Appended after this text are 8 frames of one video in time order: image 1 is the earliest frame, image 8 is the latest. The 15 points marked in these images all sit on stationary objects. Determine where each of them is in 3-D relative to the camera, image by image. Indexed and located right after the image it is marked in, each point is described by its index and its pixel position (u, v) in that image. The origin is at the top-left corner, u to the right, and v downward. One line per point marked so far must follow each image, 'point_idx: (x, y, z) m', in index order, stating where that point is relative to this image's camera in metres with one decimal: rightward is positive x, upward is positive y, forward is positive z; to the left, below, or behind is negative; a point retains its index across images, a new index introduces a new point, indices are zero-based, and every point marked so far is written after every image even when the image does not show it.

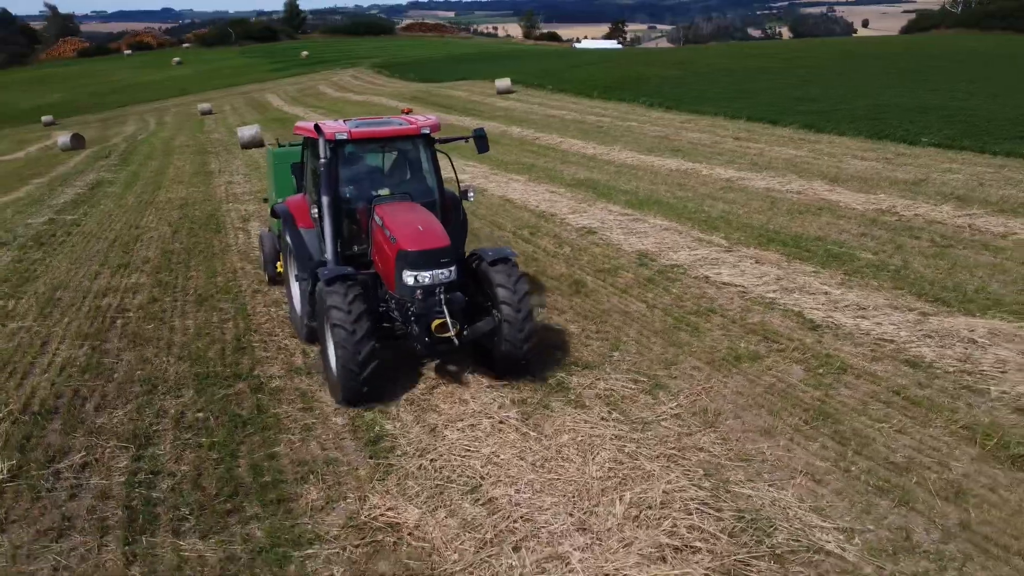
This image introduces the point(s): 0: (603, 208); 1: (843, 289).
0: (+1.5, +1.3, +13.2) m
1: (+3.4, 0.0, +8.4) m
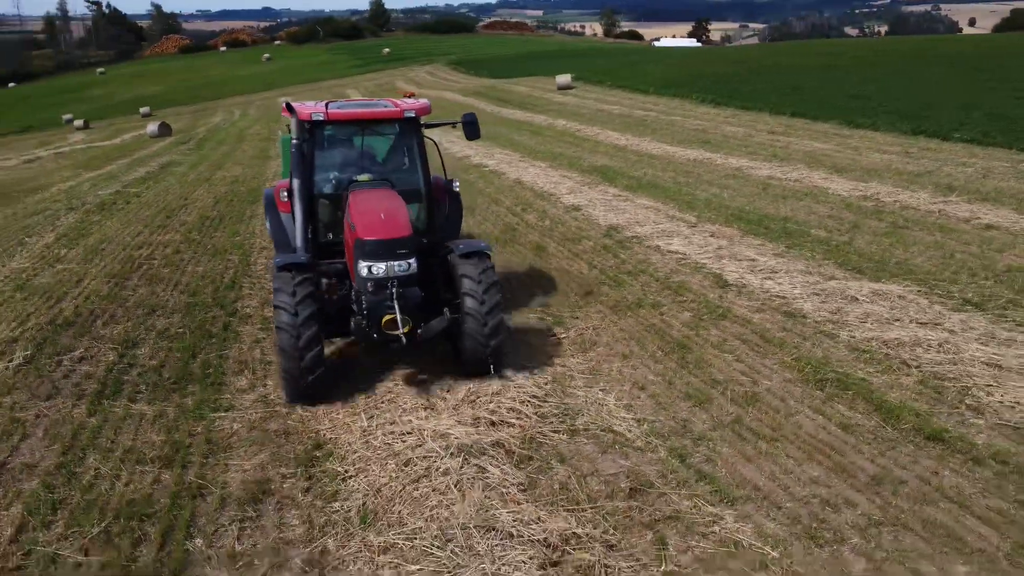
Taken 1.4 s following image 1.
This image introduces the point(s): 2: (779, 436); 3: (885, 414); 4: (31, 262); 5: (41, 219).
0: (+1.6, +1.7, +14.2) m
1: (+3.0, +0.4, +9.2) m
2: (+1.6, -0.9, +4.8) m
3: (+2.4, -0.8, +5.2) m
4: (-6.1, +0.3, +10.1) m
5: (-7.7, +1.1, +13.1) m
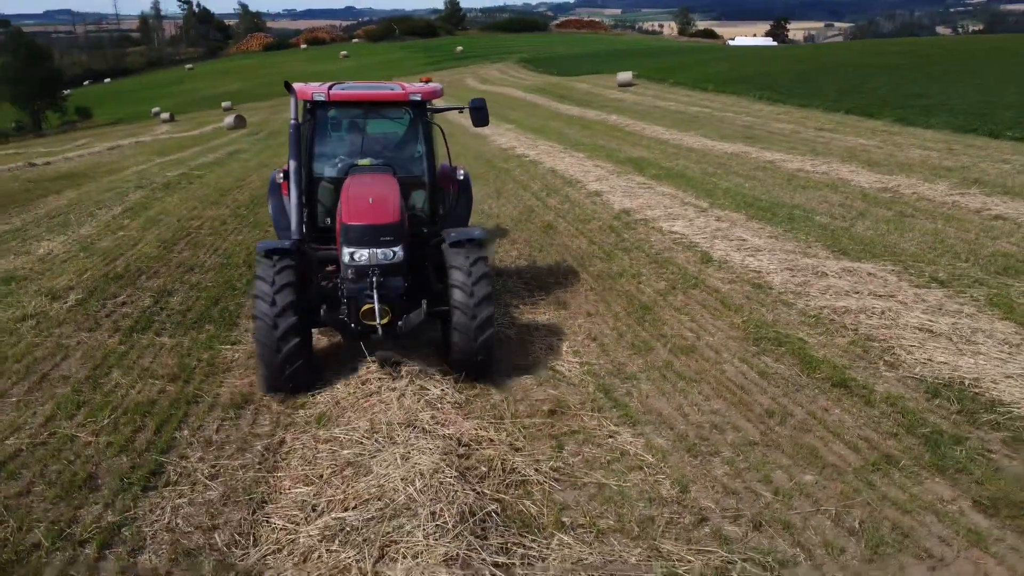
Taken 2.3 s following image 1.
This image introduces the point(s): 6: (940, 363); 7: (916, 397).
0: (+2.1, +2.0, +14.8) m
1: (+3.0, +0.6, +9.6) m
2: (+1.3, -0.6, +5.4) m
3: (+2.1, -0.5, +5.7) m
4: (-5.9, +0.8, +11.4) m
5: (-7.2, +1.7, +14.4) m
6: (+3.0, -0.5, +5.6) m
7: (+2.6, -0.7, +5.1) m
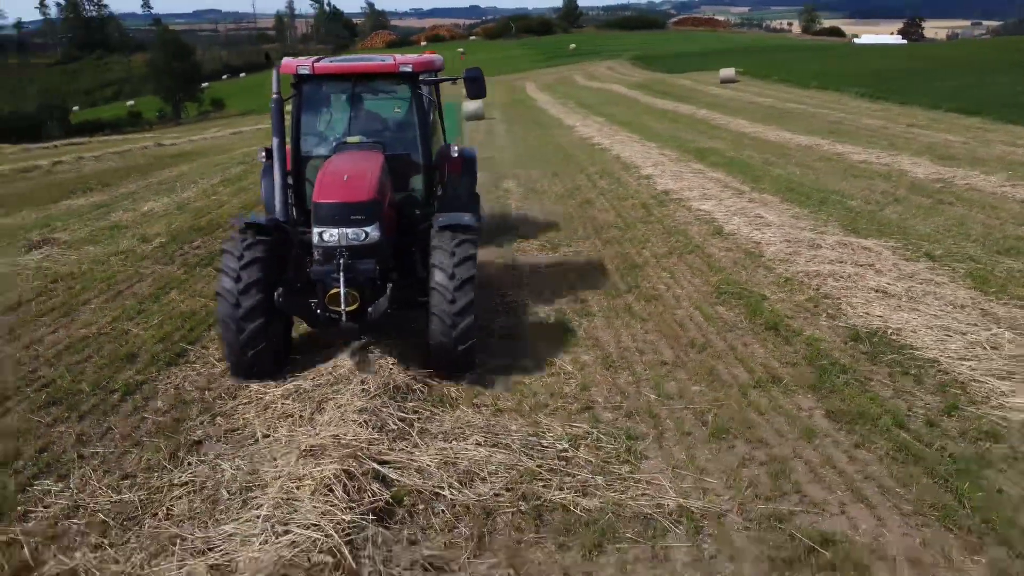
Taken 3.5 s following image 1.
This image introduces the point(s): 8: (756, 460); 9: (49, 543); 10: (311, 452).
0: (+3.3, +2.3, +15.3) m
1: (+3.4, +0.9, +10.1) m
2: (+1.0, -0.2, +6.2) m
3: (+1.9, -0.2, +6.3) m
4: (-5.2, +1.5, +13.0) m
5: (-6.0, +2.4, +16.3) m
6: (+2.8, -0.2, +6.1) m
7: (+2.3, -0.4, +5.7) m
8: (+1.2, -0.9, +3.9) m
9: (-1.9, -1.0, +3.3) m
10: (-1.0, -0.8, +3.8) m
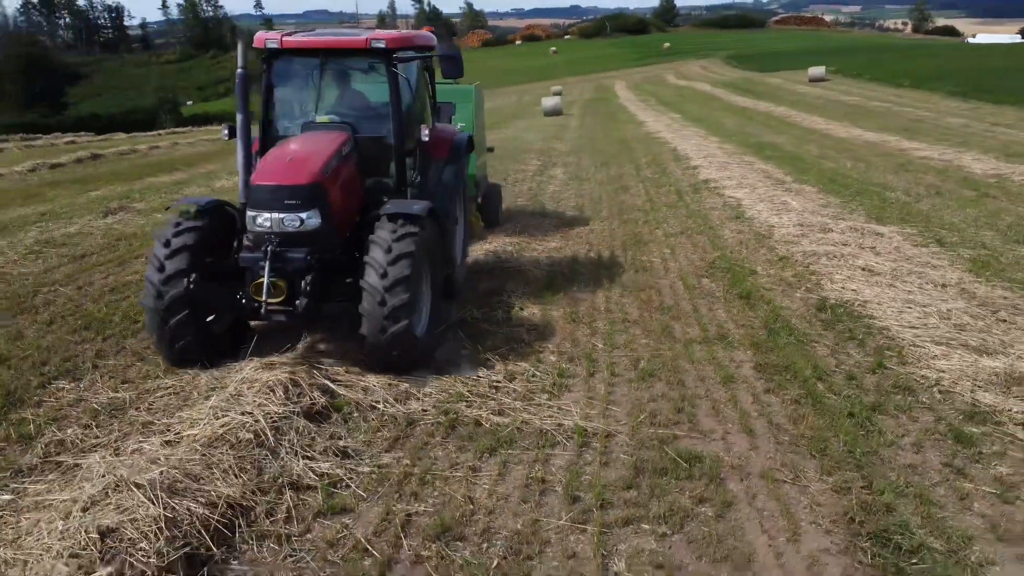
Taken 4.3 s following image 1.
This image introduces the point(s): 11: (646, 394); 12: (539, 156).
0: (+4.3, +2.5, +15.3) m
1: (+3.8, +1.1, +10.2) m
2: (+1.0, 0.0, +6.6) m
3: (+1.8, 0.0, +6.6) m
4: (-4.4, +2.0, +14.1) m
5: (-4.8, +2.9, +17.4) m
6: (+2.7, 0.0, +6.3) m
7: (+2.1, -0.2, +5.9) m
8: (+0.8, -0.6, +4.3) m
9: (-2.3, -0.7, +4.0) m
10: (-1.3, -0.4, +4.4) m
11: (+0.7, -0.6, +4.4) m
12: (+0.6, +2.7, +16.3) m
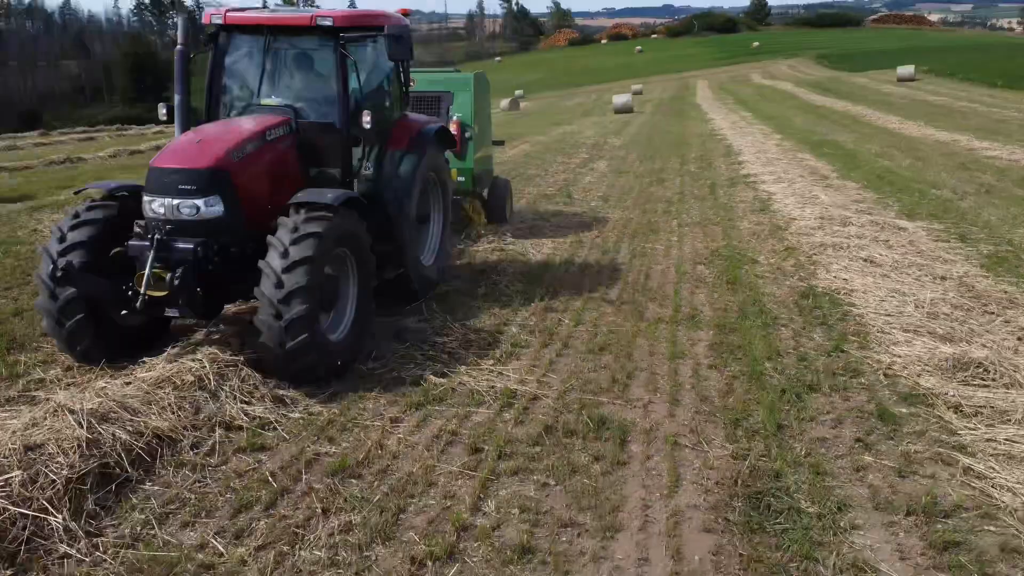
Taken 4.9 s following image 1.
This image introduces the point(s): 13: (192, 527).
0: (+5.2, +2.5, +15.0) m
1: (+4.1, +1.1, +9.9) m
2: (+0.9, +0.2, +6.7) m
3: (+1.8, +0.1, +6.6) m
4: (-3.6, +2.3, +14.7) m
5: (-3.6, +3.2, +18.0) m
6: (+2.6, +0.1, +6.2) m
7: (+2.0, -0.1, +5.9) m
8: (+0.5, -0.4, +4.4) m
9: (-2.6, -0.4, +4.5) m
10: (-1.6, -0.2, +4.7) m
11: (+0.4, -0.4, +4.5) m
12: (+1.6, +2.8, +16.3) m
13: (-1.2, -0.9, +2.9) m
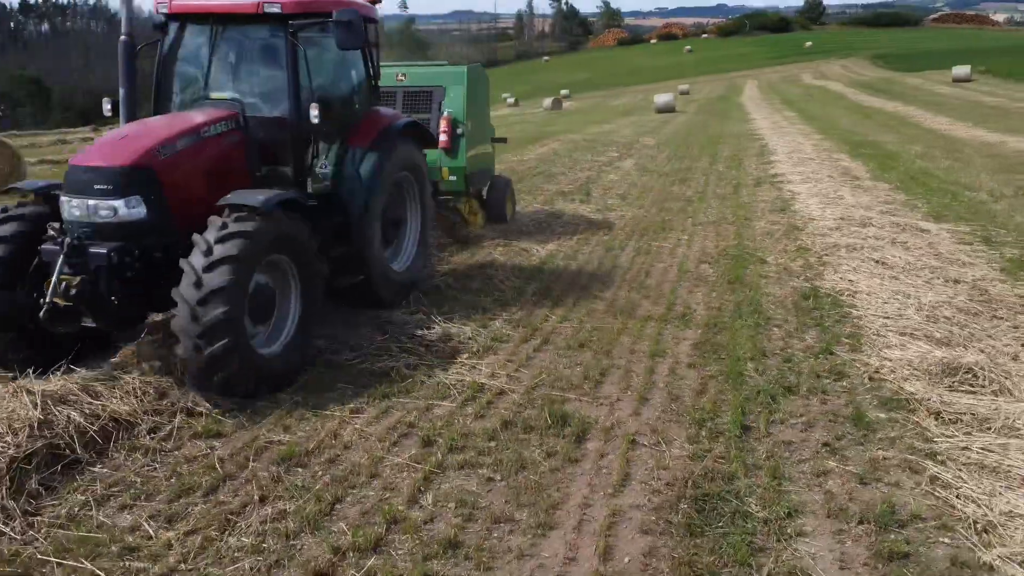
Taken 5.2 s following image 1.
0: (+5.7, +2.4, +14.7) m
1: (+4.3, +1.1, +9.6) m
2: (+0.9, +0.2, +6.5) m
3: (+1.7, +0.1, +6.4) m
4: (-3.1, +2.4, +14.8) m
5: (-2.9, +3.3, +18.1) m
6: (+2.5, +0.1, +6.0) m
7: (+1.9, -0.1, +5.7) m
8: (+0.4, -0.4, +4.3) m
9: (-2.8, -0.3, +4.6) m
10: (-1.7, -0.2, +4.8) m
11: (+0.3, -0.4, +4.4) m
12: (+2.2, +2.8, +16.2) m
13: (-1.4, -0.8, +2.9) m
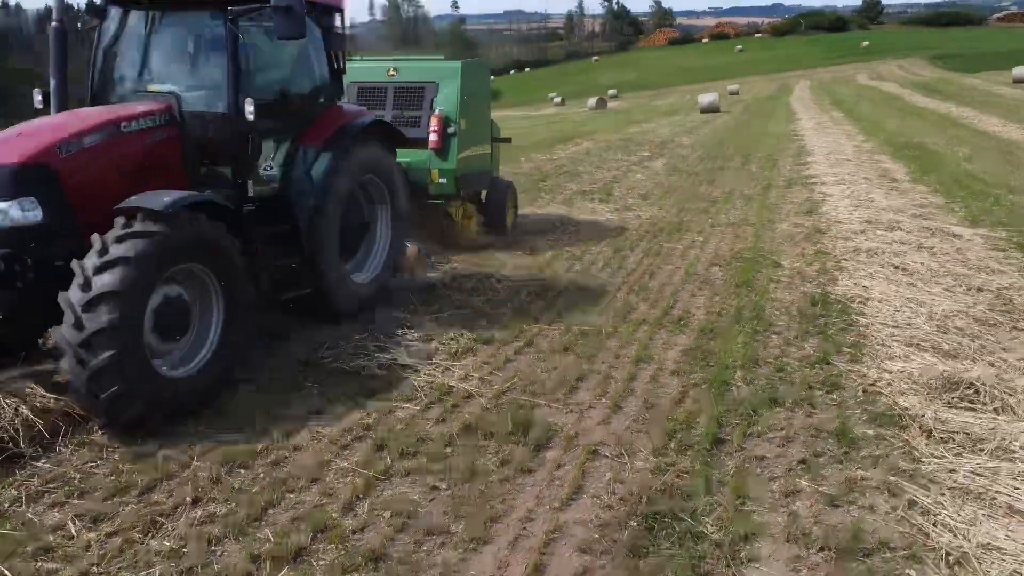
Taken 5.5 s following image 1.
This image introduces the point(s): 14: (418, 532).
0: (+6.3, +2.3, +14.2) m
1: (+4.5, +1.0, +9.2) m
2: (+0.9, +0.2, +6.3) m
3: (+1.8, +0.1, +6.2) m
4: (-2.5, +2.5, +14.8) m
5: (-2.2, +3.4, +18.1) m
6: (+2.5, 0.0, +5.7) m
7: (+1.9, -0.1, +5.5) m
8: (+0.3, -0.4, +4.2) m
9: (-2.9, -0.3, +4.6) m
10: (-1.8, -0.1, +4.7) m
11: (+0.2, -0.4, +4.2) m
12: (+2.8, +2.8, +15.9) m
13: (-1.6, -0.8, +2.8) m
14: (-0.3, -0.8, +2.7) m
